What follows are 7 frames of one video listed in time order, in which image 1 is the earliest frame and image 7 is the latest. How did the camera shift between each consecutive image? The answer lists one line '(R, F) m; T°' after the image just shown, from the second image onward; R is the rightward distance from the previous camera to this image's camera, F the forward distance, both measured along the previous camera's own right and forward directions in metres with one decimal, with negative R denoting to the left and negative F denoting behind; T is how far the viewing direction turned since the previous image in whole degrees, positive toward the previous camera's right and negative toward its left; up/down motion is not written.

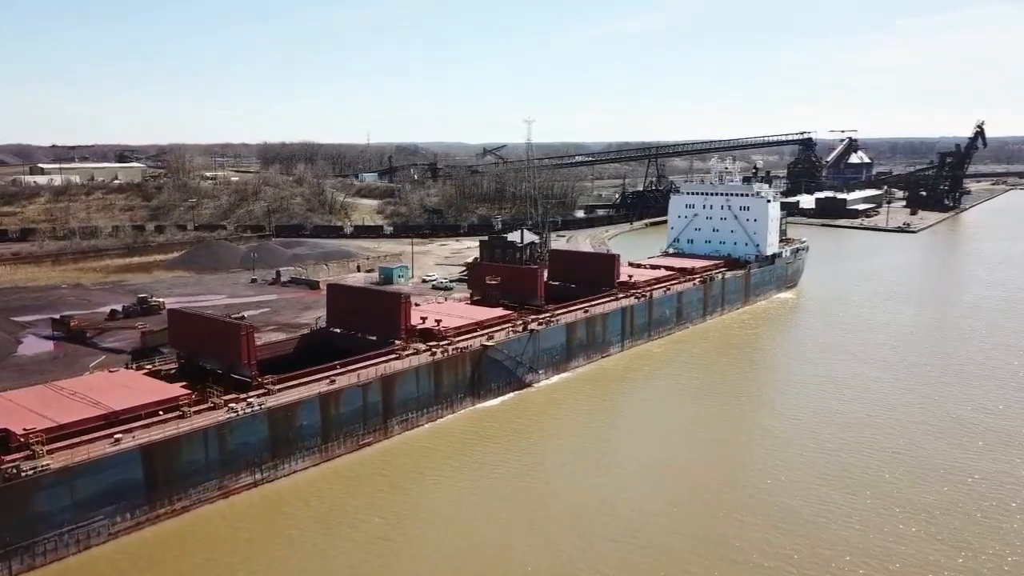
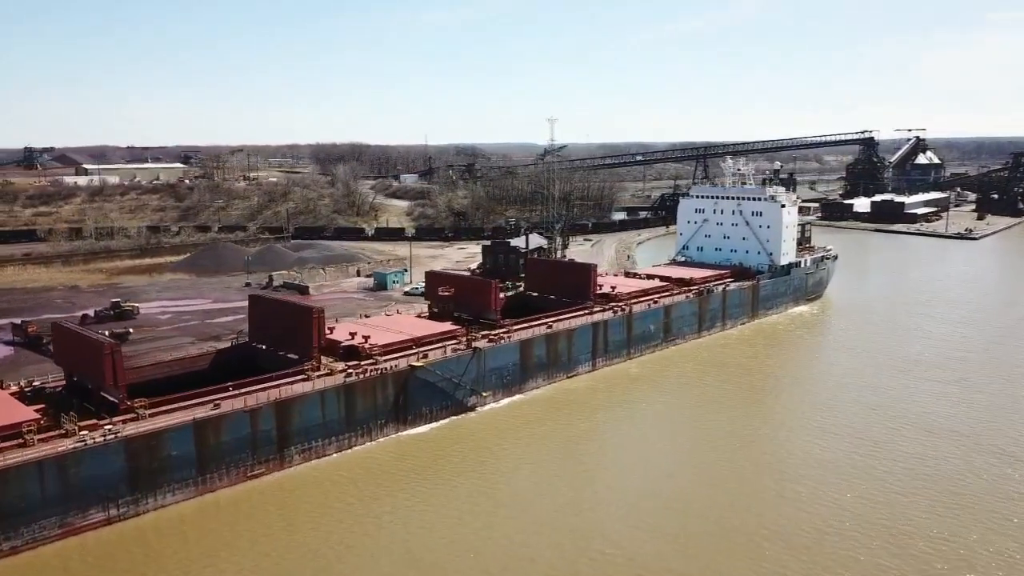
(+2.7, +1.8) m; -5°
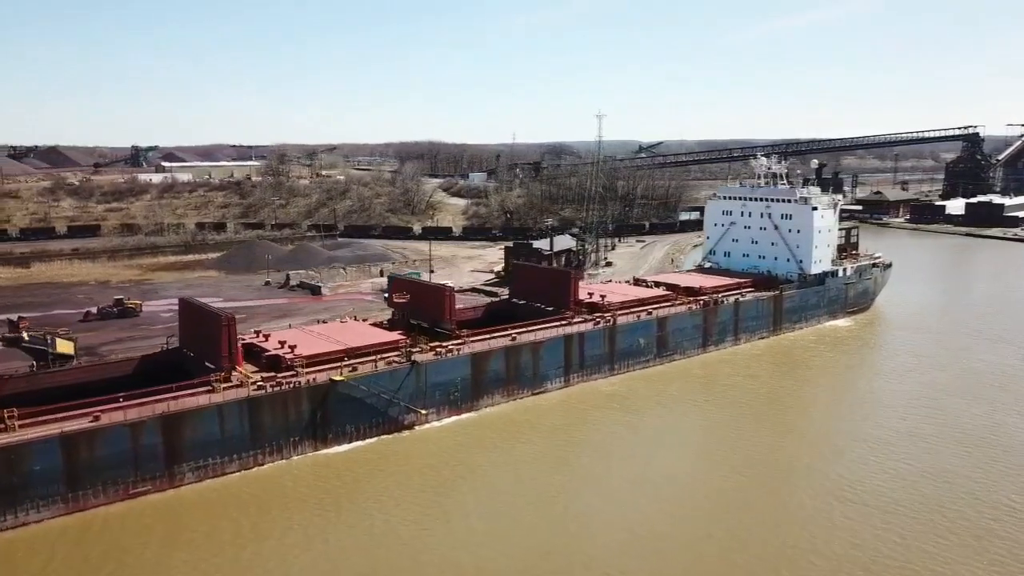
(+3.2, +1.6) m; -7°
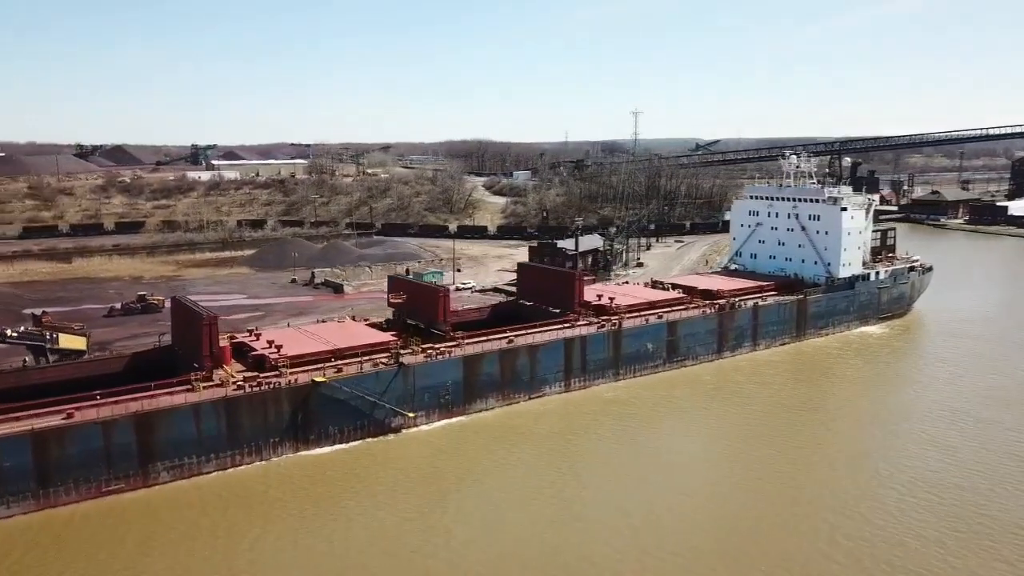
(+1.3, +0.5) m; -4°
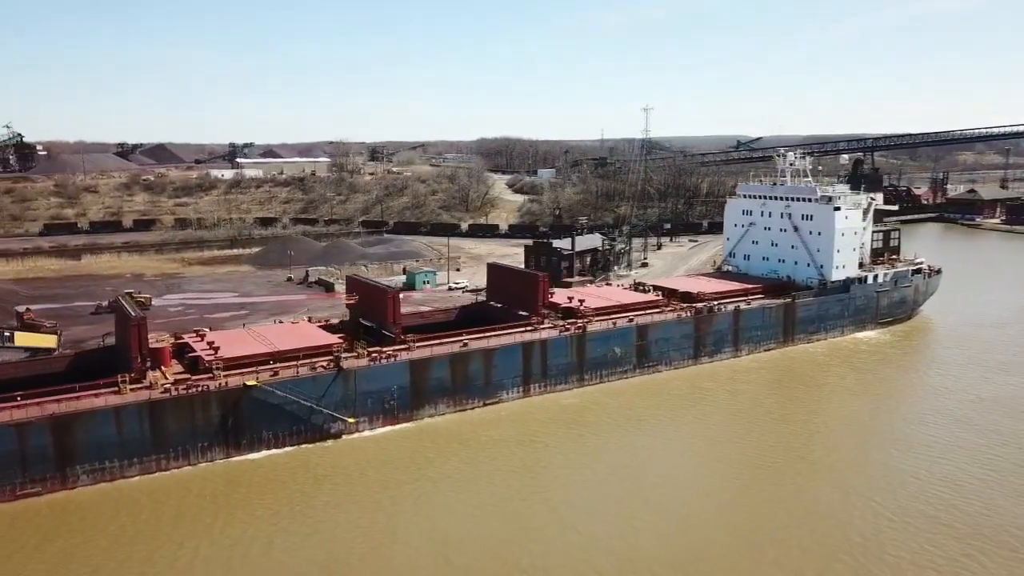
(+2.0, +0.6) m; -3°
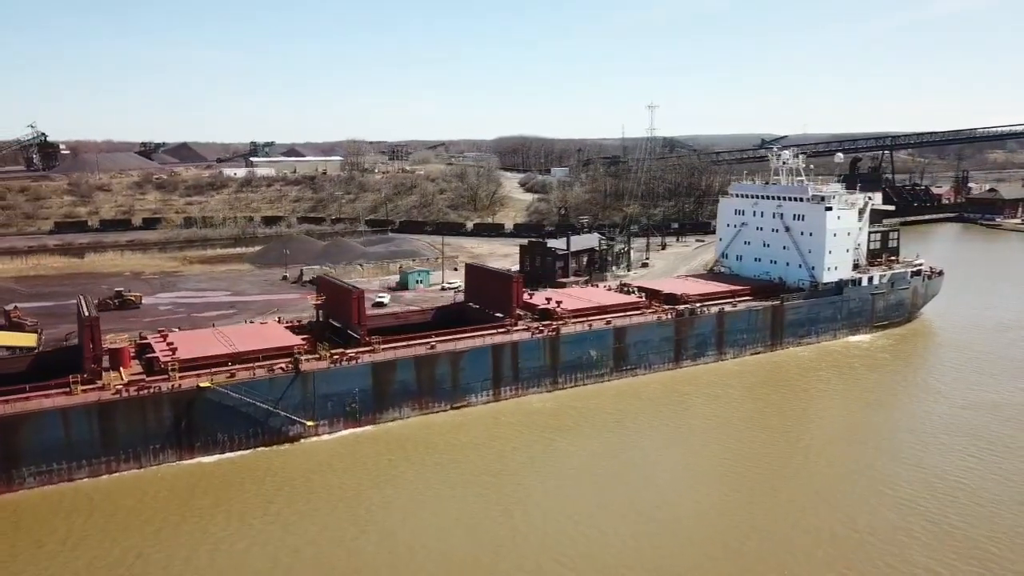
(+1.2, +0.4) m; -2°
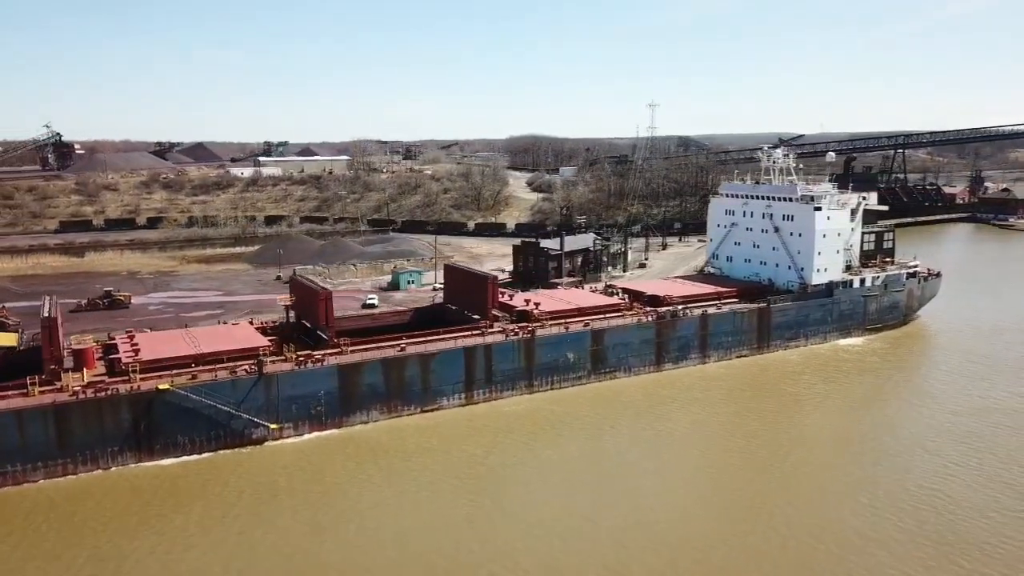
(+1.0, +0.3) m; -1°
